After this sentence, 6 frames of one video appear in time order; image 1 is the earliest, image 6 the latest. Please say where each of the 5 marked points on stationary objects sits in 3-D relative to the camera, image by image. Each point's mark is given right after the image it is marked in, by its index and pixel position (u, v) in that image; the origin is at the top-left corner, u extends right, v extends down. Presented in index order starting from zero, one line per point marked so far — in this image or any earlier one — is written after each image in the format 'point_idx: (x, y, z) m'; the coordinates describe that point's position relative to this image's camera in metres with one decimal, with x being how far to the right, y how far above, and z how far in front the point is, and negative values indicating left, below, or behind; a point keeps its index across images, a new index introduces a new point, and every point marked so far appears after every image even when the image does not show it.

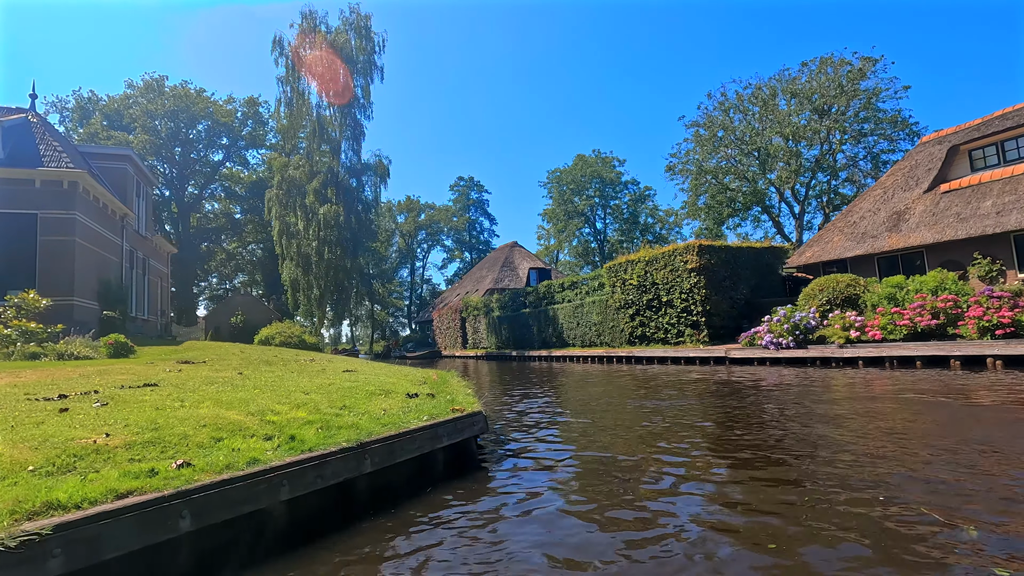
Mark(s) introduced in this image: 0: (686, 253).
0: (+6.1, +1.2, +18.2) m
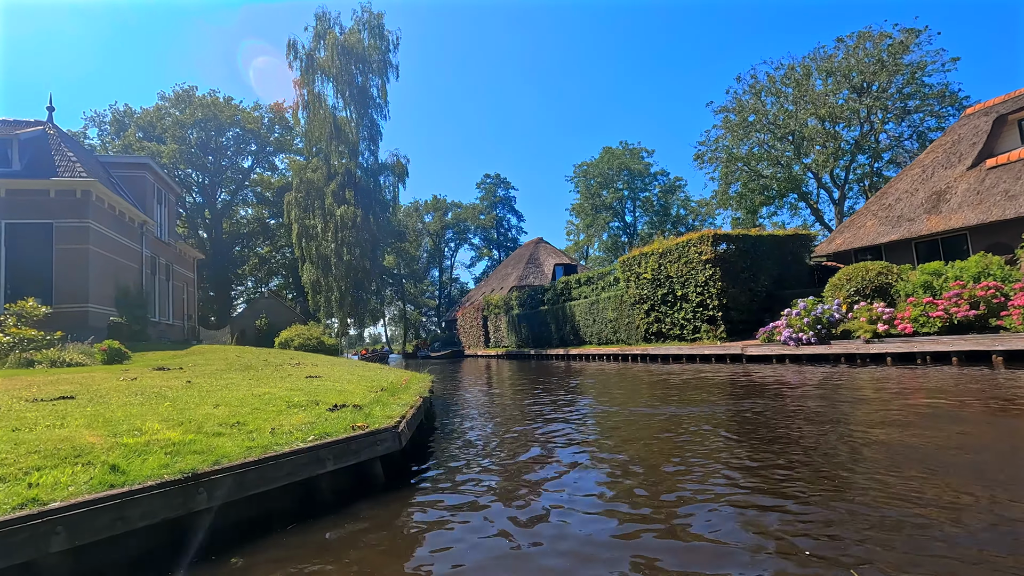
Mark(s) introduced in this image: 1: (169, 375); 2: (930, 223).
0: (+6.2, +1.5, +17.1) m
1: (-5.7, -1.5, +8.7) m
2: (+12.8, +2.0, +16.0) m
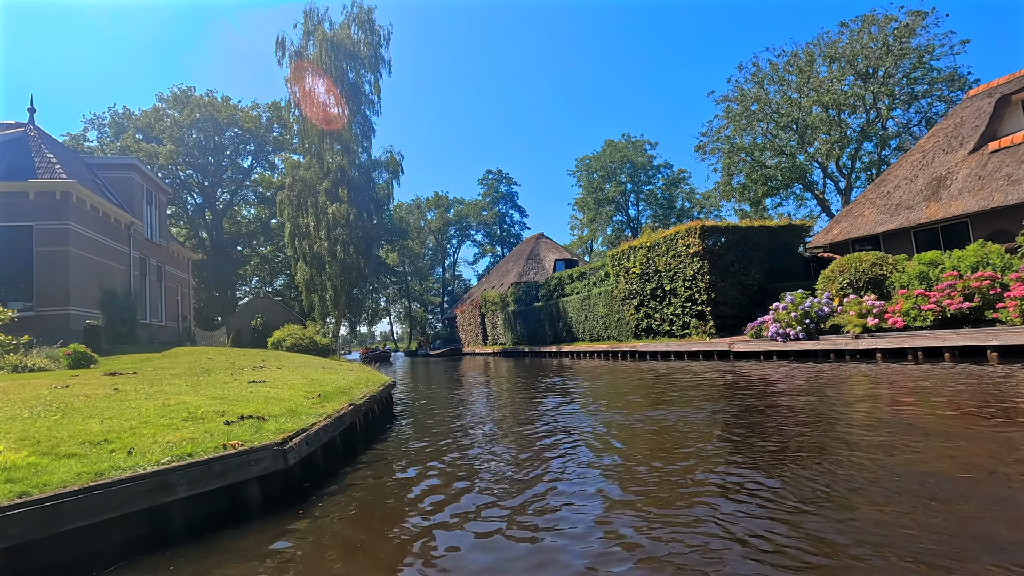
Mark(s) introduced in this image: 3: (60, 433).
0: (+5.6, +1.7, +16.5) m
1: (-6.4, -1.5, +8.3) m
2: (+12.2, +2.3, +15.3) m
3: (-3.6, -1.2, +4.2) m
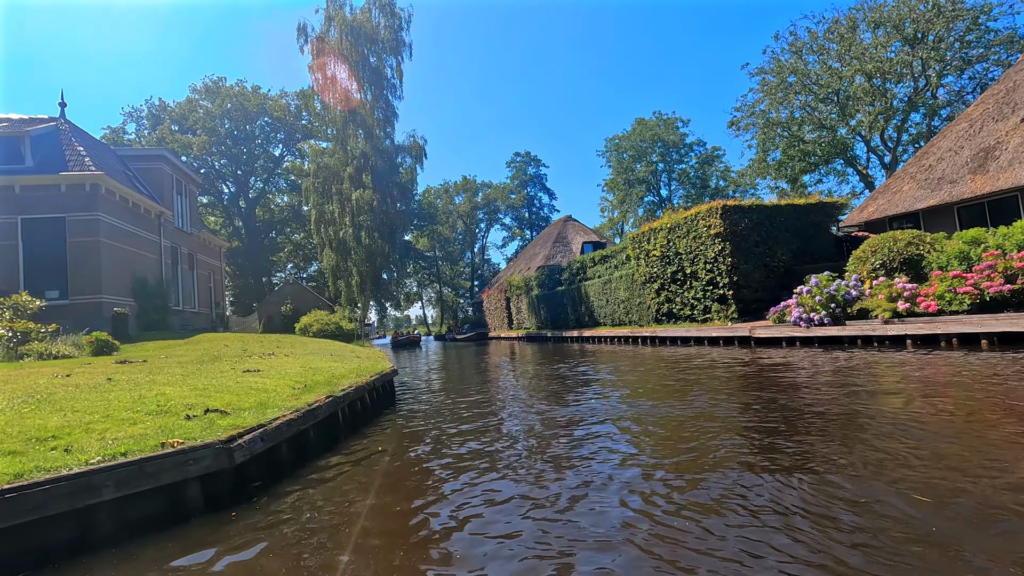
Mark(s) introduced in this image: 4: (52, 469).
0: (+6.0, +2.2, +15.7) m
1: (-6.5, -1.3, +8.5) m
2: (+12.5, +2.8, +14.1) m
3: (-4.0, -1.1, +4.2) m
4: (-2.9, -1.1, +3.3) m
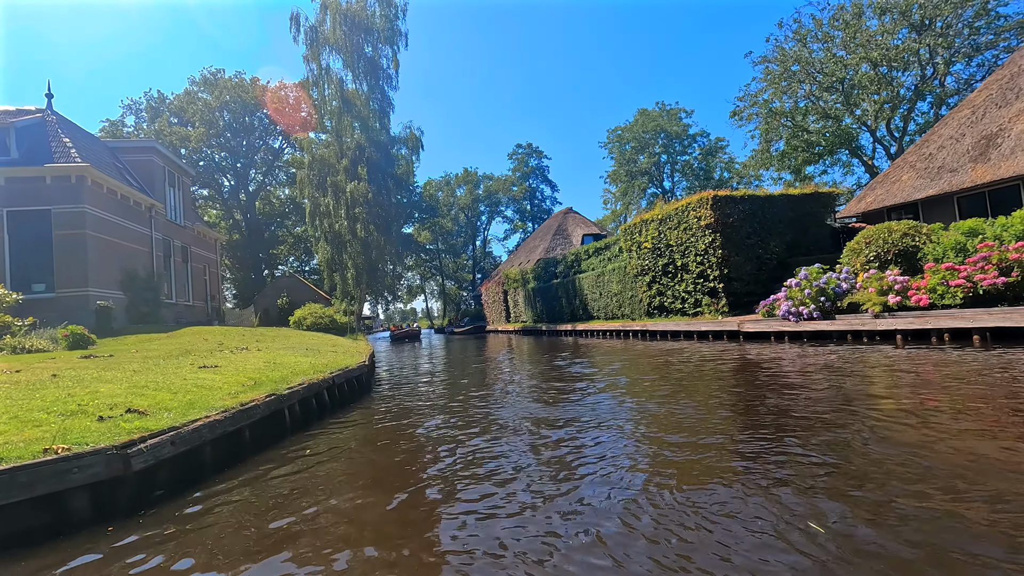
0: (+5.6, +2.4, +15.3) m
1: (-7.0, -1.2, +8.2) m
2: (+12.1, +3.0, +13.6) m
3: (-4.5, -1.1, +3.9) m
4: (-3.5, -1.1, +3.0) m
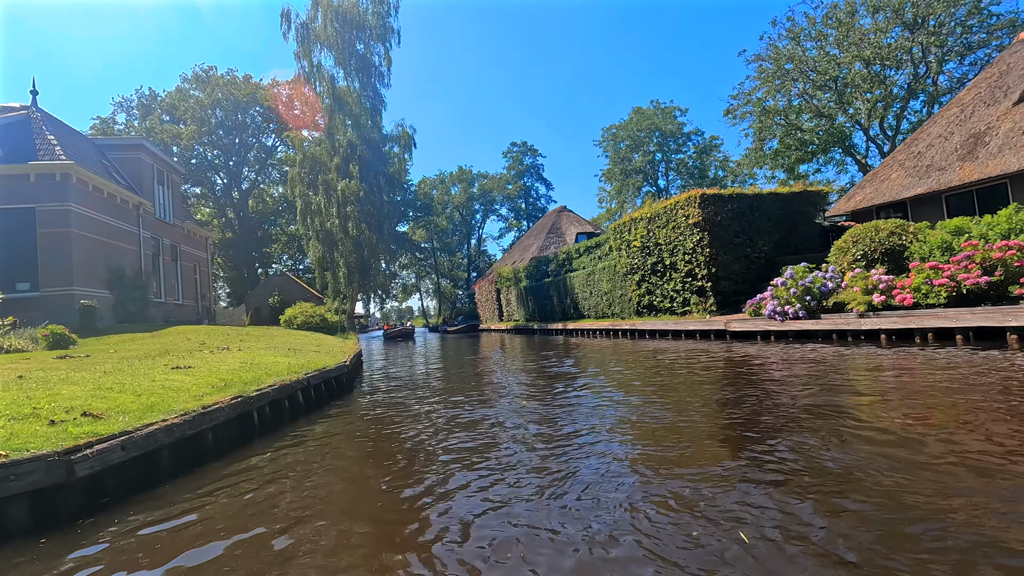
0: (+5.2, +2.4, +15.2) m
1: (-7.3, -1.2, +8.1) m
2: (+11.7, +3.0, +13.6) m
3: (-4.8, -1.1, +3.8) m
4: (-3.7, -1.1, +2.9) m
